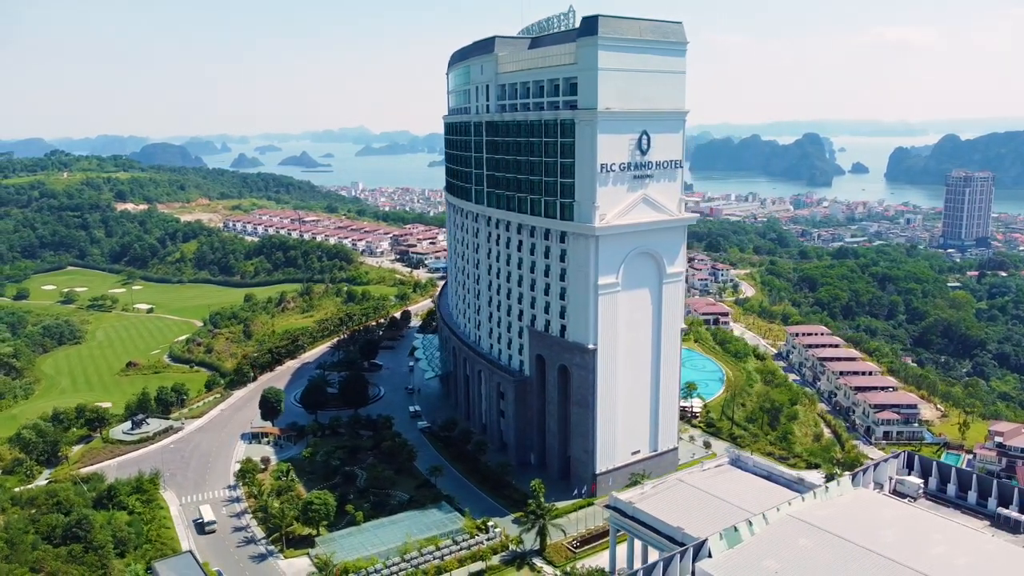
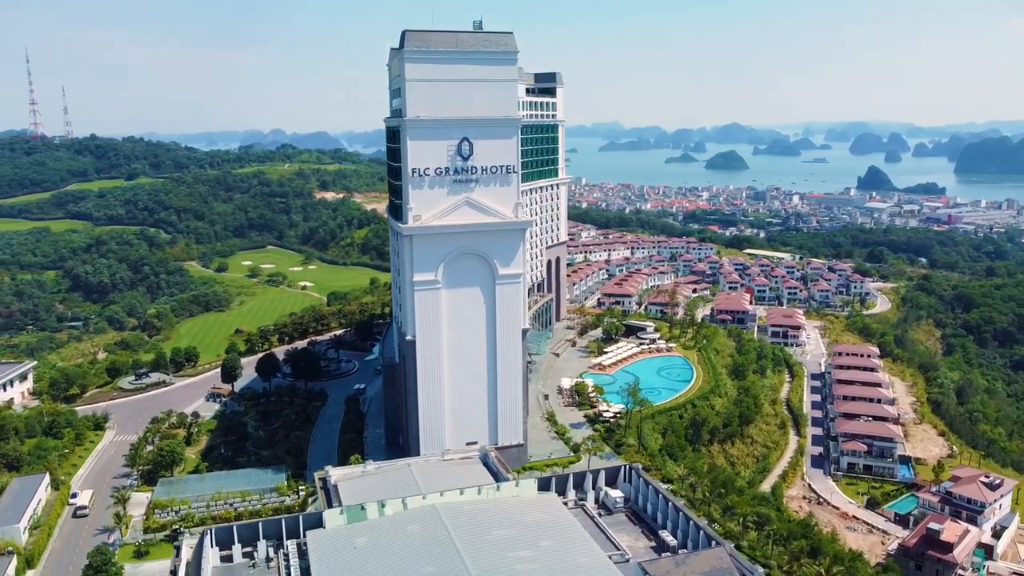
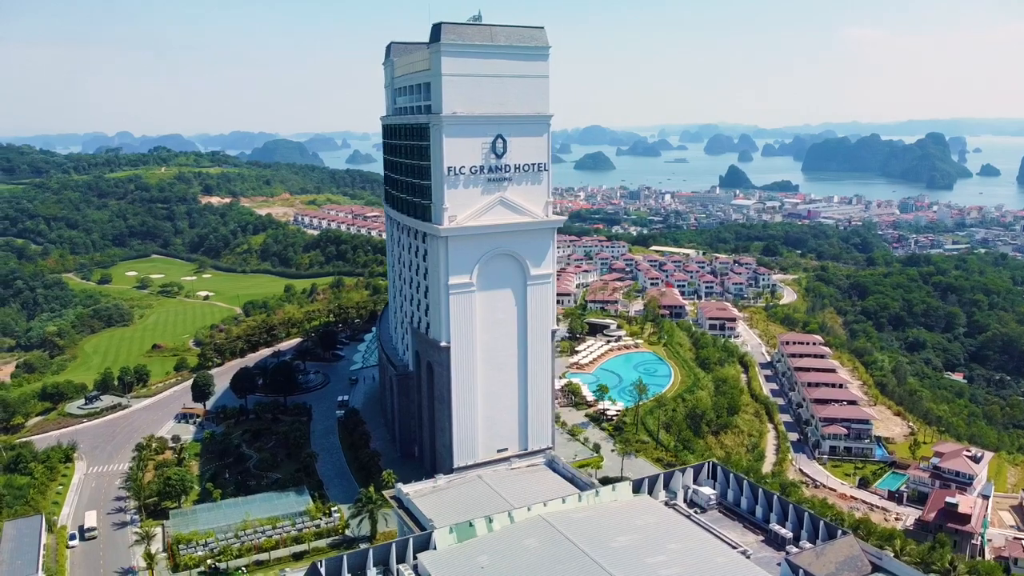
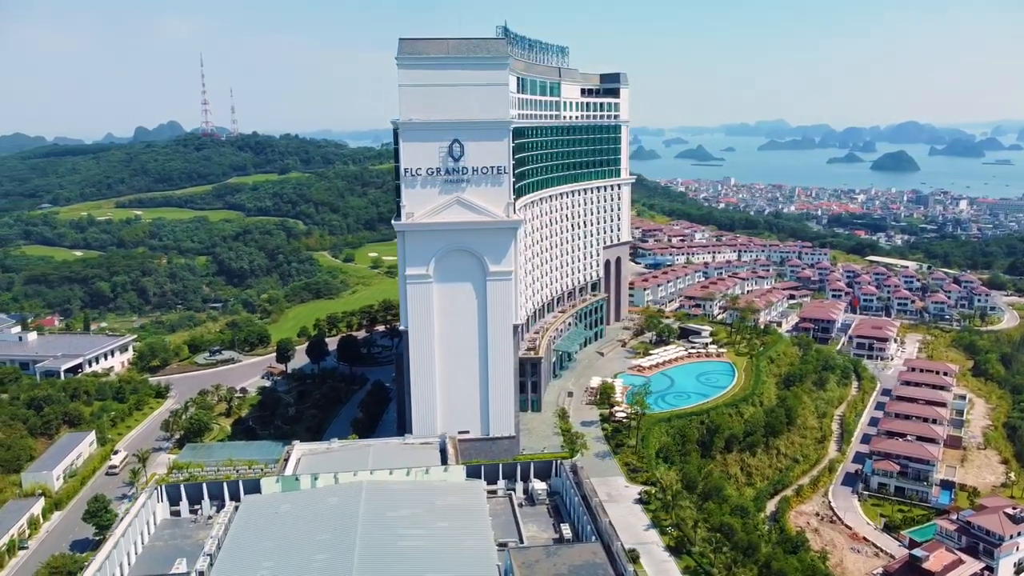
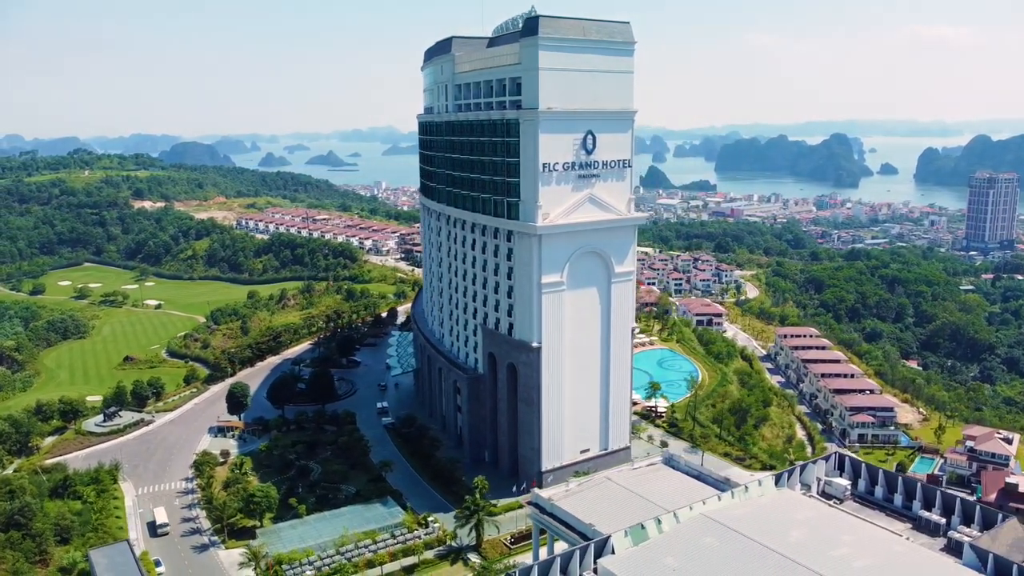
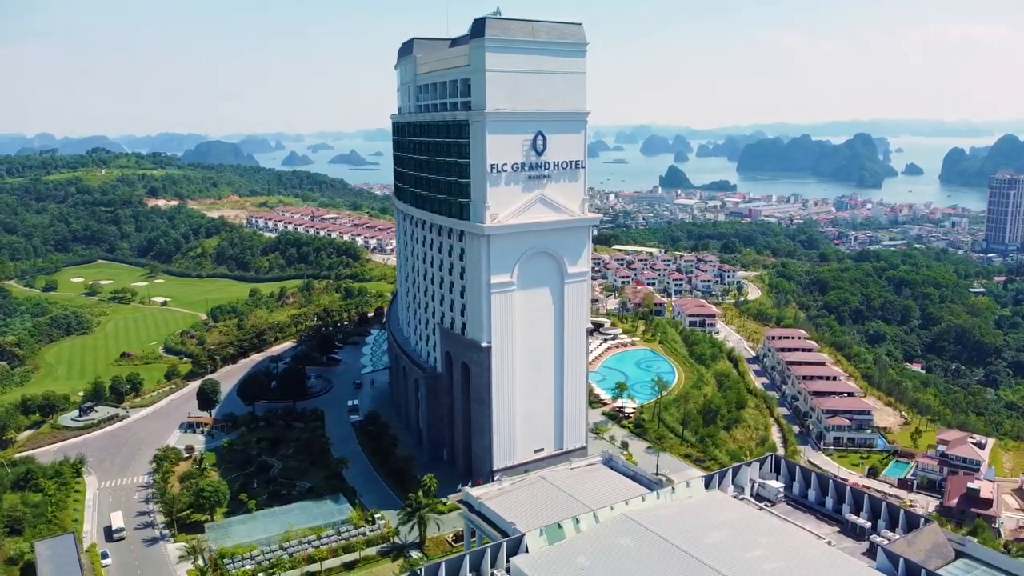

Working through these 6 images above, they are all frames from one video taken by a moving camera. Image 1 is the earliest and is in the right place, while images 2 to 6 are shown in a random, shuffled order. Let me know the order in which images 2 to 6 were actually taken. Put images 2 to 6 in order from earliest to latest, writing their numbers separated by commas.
5, 6, 3, 2, 4
